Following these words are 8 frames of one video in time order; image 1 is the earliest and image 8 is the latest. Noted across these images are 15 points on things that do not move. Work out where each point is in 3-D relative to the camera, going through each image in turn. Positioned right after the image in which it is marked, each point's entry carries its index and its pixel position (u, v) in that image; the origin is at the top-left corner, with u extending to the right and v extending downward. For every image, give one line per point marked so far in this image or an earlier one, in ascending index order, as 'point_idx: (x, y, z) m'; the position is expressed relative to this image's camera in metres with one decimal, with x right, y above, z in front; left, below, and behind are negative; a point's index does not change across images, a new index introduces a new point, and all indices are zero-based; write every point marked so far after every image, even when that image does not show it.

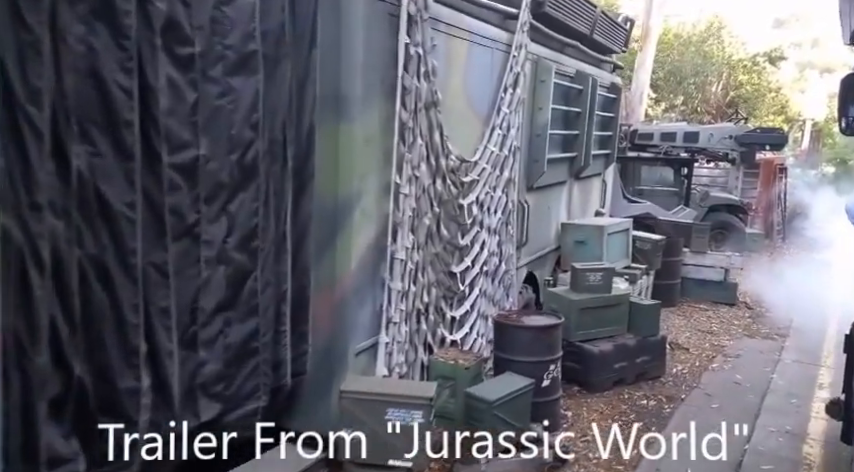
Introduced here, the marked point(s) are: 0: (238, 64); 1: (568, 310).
0: (-0.6, +0.6, +2.4) m
1: (+0.9, -0.5, +4.7) m
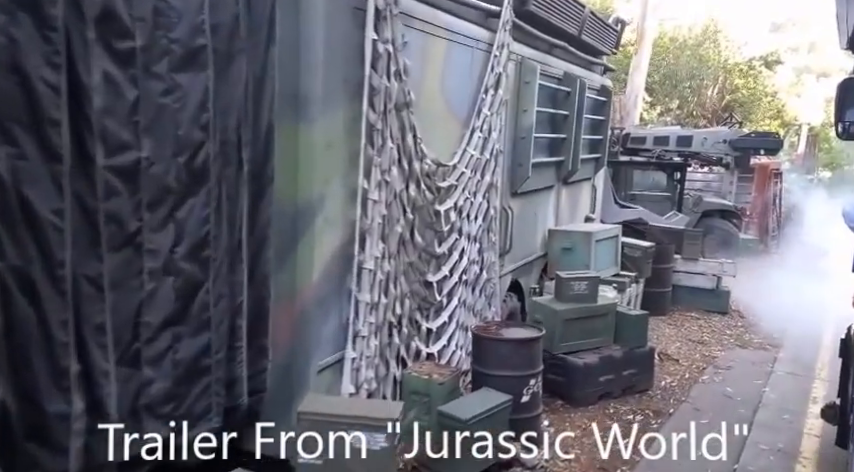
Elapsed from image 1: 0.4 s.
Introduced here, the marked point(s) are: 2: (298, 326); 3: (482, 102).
0: (-0.7, +0.5, +2.2) m
1: (+0.8, -0.5, +4.6) m
2: (-0.5, -0.3, +2.8) m
3: (+0.3, +0.8, +4.2) m
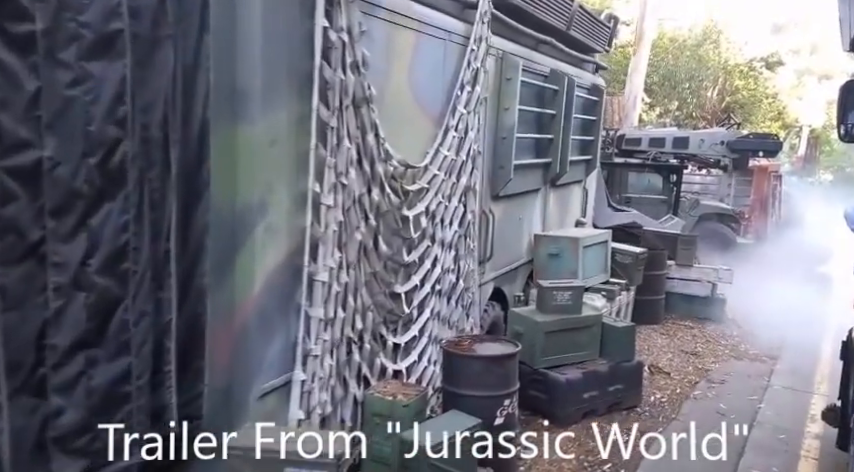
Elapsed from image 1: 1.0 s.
0: (-0.9, +0.5, +1.9) m
1: (+0.6, -0.6, +4.3) m
2: (-0.6, -0.4, +2.5) m
3: (+0.2, +0.7, +3.9) m
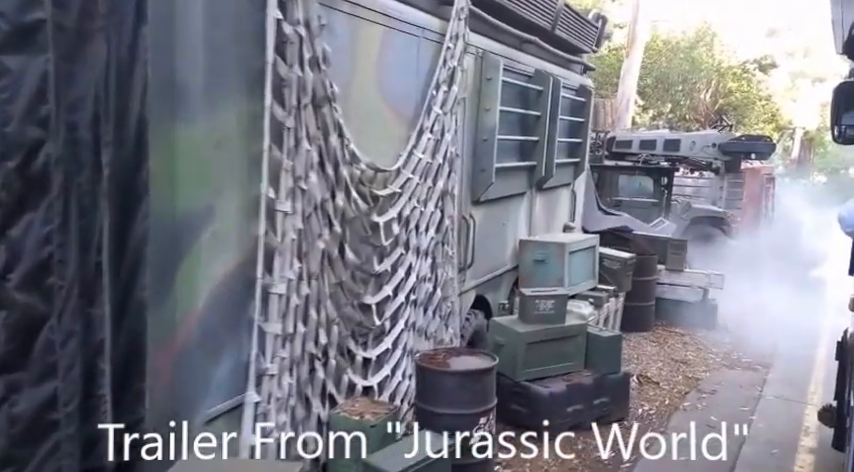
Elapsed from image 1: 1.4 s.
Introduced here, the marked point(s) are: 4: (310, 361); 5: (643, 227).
0: (-1.0, +0.5, +1.7) m
1: (+0.5, -0.6, +4.1) m
2: (-0.8, -0.4, +2.3) m
3: (0.0, +0.7, +3.8) m
4: (-0.5, -0.5, +2.9) m
5: (+2.5, +0.1, +8.5) m
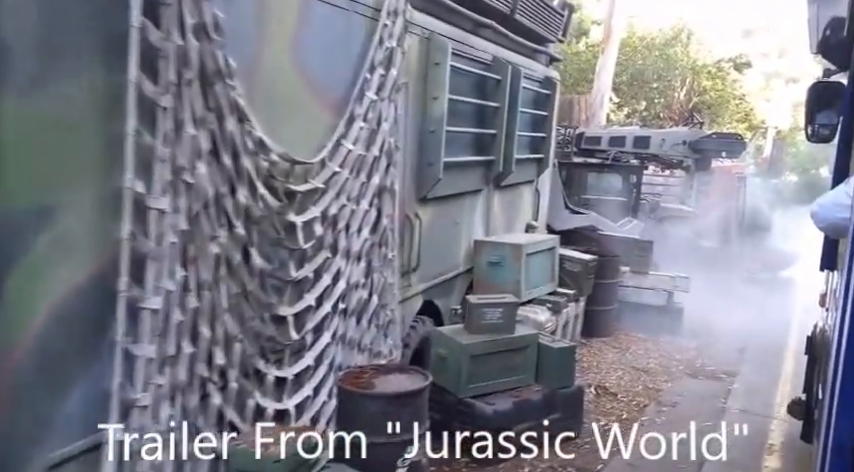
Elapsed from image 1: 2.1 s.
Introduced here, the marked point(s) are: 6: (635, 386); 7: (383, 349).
0: (-1.2, +0.5, +1.3) m
1: (+0.2, -0.6, +3.7) m
2: (-1.0, -0.4, +1.8) m
3: (-0.3, +0.7, +3.3) m
4: (-0.8, -0.5, +2.4) m
5: (+2.0, +0.1, +8.1) m
6: (+1.5, -1.1, +5.1) m
7: (-0.2, -0.6, +3.8) m
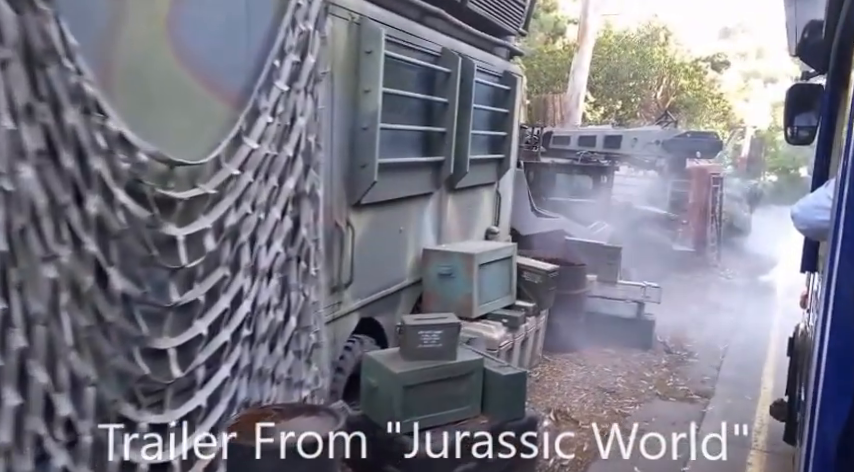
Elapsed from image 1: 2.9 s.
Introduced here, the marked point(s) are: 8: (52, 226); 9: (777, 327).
0: (-1.5, +0.4, +0.8) m
1: (-0.2, -0.7, +3.2) m
2: (-1.3, -0.5, +1.3) m
3: (-0.6, +0.6, +2.8) m
4: (-1.0, -0.6, +1.9) m
5: (+1.6, +0.1, +7.7) m
6: (+1.1, -1.1, +4.6) m
7: (-0.6, -0.6, +3.3) m
8: (-1.0, 0.0, +1.9) m
9: (+3.6, -0.9, +7.5) m
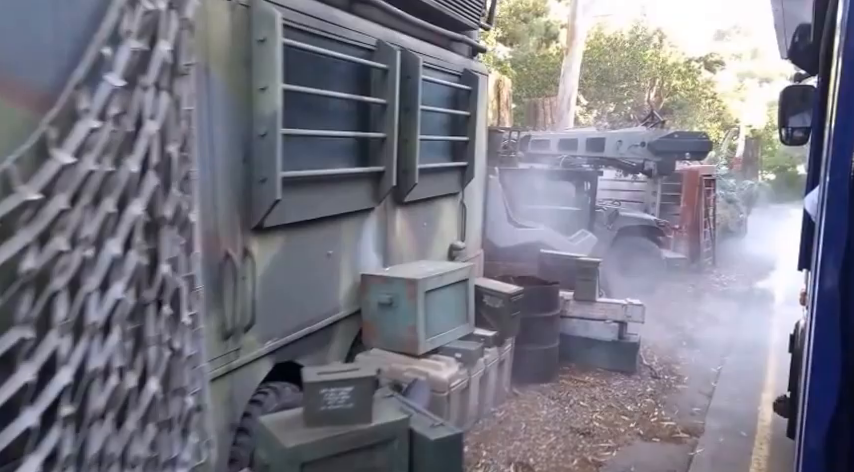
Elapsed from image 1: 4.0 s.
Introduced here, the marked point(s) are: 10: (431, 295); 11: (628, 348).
0: (-1.9, +0.3, +0.1) m
1: (-0.5, -0.8, +2.5) m
2: (-1.6, -0.6, +0.6) m
3: (-1.0, +0.5, +2.2) m
4: (-1.4, -0.7, +1.3) m
5: (+1.3, -0.1, +7.0) m
6: (+0.8, -1.2, +3.9) m
7: (-0.9, -0.8, +2.6) m
8: (-1.3, -0.1, +1.2) m
9: (+3.3, -1.0, +6.8) m
10: (0.0, -0.3, +4.0) m
11: (+1.5, -0.8, +5.4) m
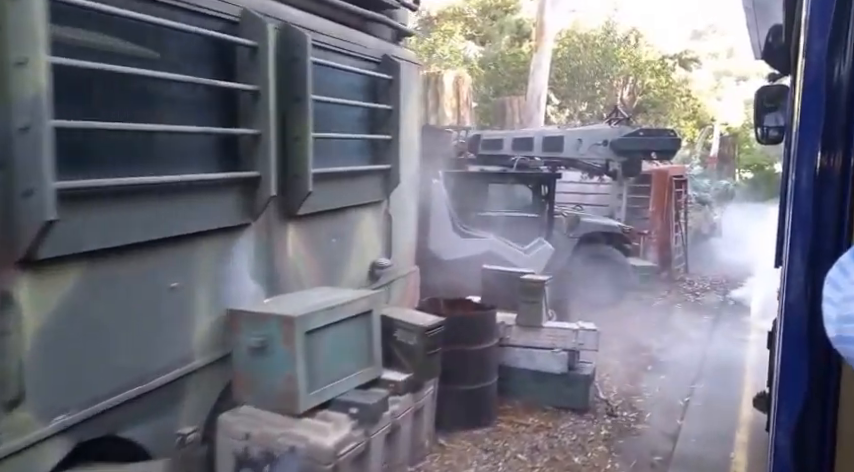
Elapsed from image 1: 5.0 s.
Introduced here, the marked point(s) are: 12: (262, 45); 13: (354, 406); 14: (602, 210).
0: (-2.3, +0.2, -0.8) m
1: (-1.0, -0.9, +1.6) m
2: (-2.1, -0.7, -0.3) m
3: (-1.4, +0.4, +1.3) m
4: (-1.8, -0.8, +0.4) m
5: (+0.7, -0.2, +6.2) m
6: (+0.3, -1.3, +3.1) m
7: (-1.3, -0.9, +1.7) m
8: (-1.8, -0.2, +0.3) m
9: (+2.7, -1.1, +6.0) m
10: (-0.5, -0.4, +3.1) m
11: (+1.0, -0.9, +4.6) m
12: (-0.7, +0.8, +3.2) m
13: (-0.3, -0.8, +3.2) m
14: (+2.0, +0.3, +8.4) m
